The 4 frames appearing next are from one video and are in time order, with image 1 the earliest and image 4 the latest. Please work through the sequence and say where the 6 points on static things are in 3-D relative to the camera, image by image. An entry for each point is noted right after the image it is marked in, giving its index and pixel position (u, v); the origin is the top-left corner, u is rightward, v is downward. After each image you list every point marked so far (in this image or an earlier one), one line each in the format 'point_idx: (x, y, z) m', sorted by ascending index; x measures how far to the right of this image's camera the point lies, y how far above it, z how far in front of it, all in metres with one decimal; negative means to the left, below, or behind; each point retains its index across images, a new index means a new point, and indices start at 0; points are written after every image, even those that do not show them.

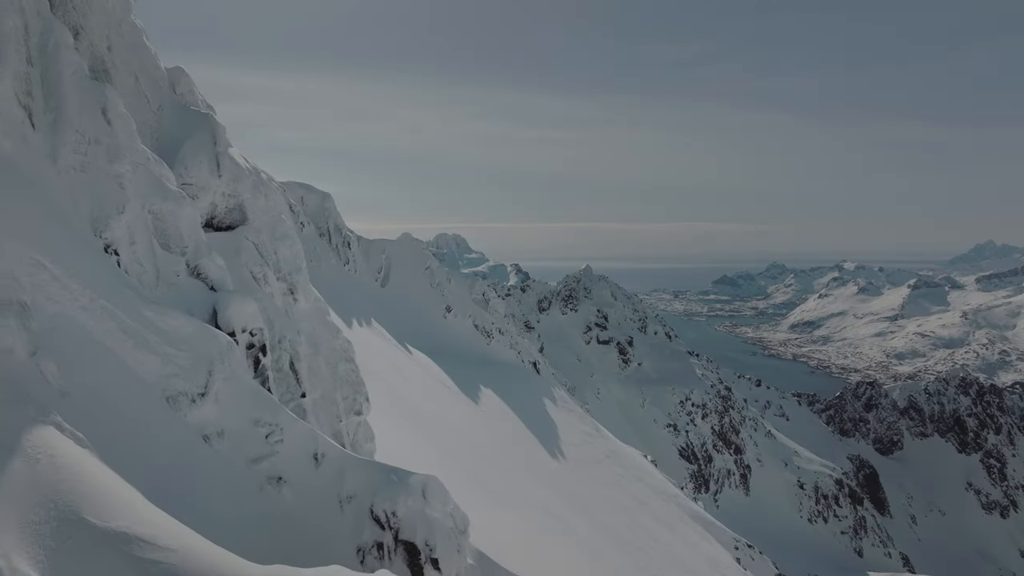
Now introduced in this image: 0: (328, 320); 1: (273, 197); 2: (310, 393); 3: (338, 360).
0: (-4.6, -0.8, +18.8) m
1: (-5.8, +2.3, +18.6) m
2: (-4.4, -2.3, +16.6) m
3: (-4.2, -1.8, +18.4) m
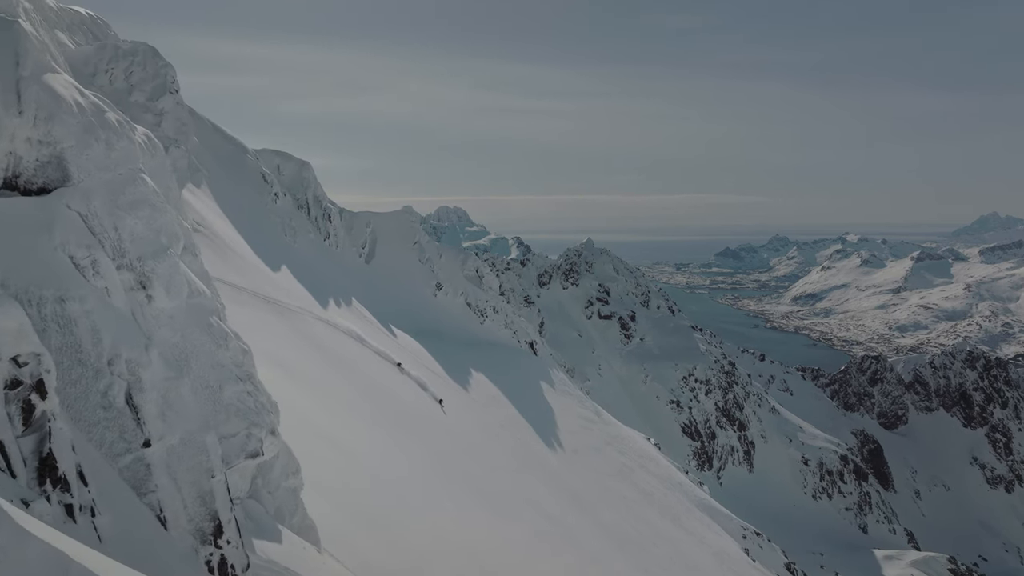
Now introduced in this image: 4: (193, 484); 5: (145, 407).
0: (-5.3, -0.6, +13.3) m
1: (-6.6, +2.5, +13.0) m
2: (-5.1, -2.2, +11.1) m
3: (-4.9, -1.6, +13.0) m
4: (-4.8, -2.9, +11.3) m
5: (-5.4, -1.7, +11.1) m
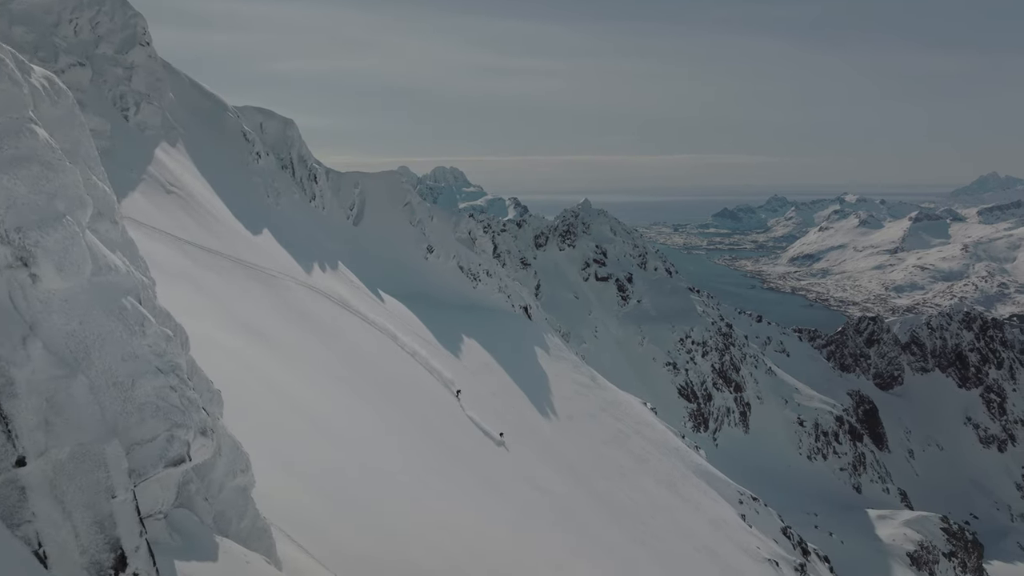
0: (-5.7, -0.3, +11.0) m
1: (-7.0, +2.8, +10.6) m
2: (-5.5, -2.0, +9.0) m
3: (-5.3, -1.3, +10.8) m
4: (-5.2, -2.7, +9.2) m
5: (-5.8, -1.5, +8.9) m
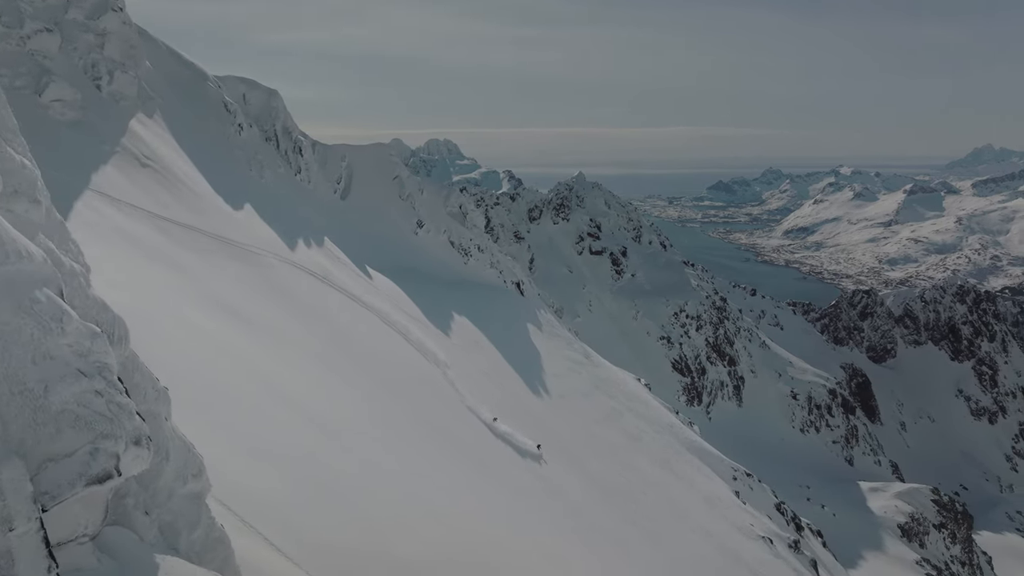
0: (-6.0, -0.1, +9.5) m
1: (-7.3, +2.9, +8.9) m
2: (-5.8, -1.9, +7.5) m
3: (-5.6, -1.2, +9.3) m
4: (-5.5, -2.6, +7.8) m
5: (-6.1, -1.5, +7.4) m
